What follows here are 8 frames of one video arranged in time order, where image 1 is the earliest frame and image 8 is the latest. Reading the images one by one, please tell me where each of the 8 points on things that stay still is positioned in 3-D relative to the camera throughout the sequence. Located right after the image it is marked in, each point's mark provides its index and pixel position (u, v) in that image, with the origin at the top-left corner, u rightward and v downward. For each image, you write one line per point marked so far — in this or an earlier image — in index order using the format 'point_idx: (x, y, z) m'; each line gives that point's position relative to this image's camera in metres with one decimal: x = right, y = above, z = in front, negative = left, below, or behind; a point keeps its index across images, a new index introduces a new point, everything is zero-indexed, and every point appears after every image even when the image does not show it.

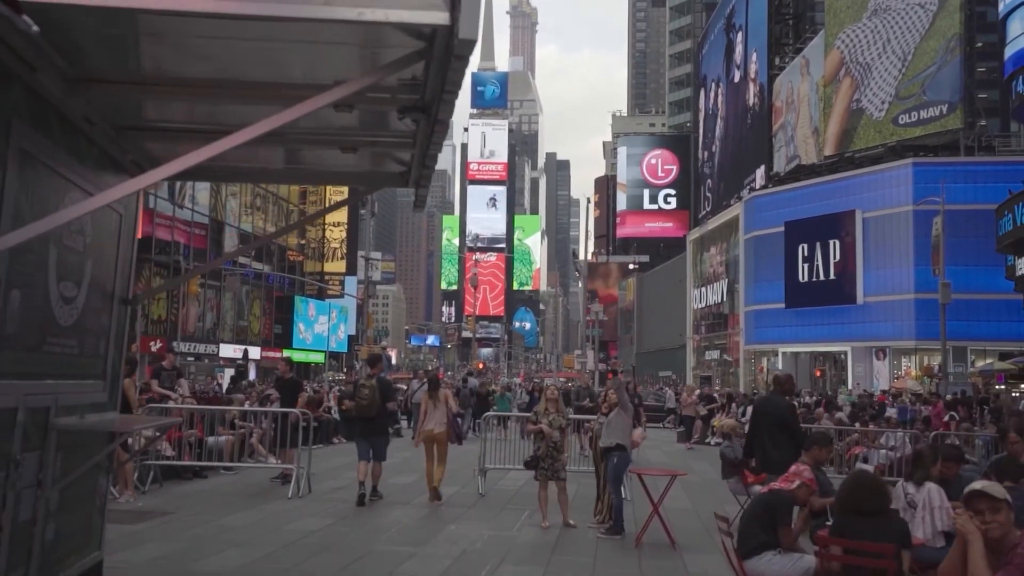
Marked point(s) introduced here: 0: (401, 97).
0: (-0.6, +1.0, +5.2) m
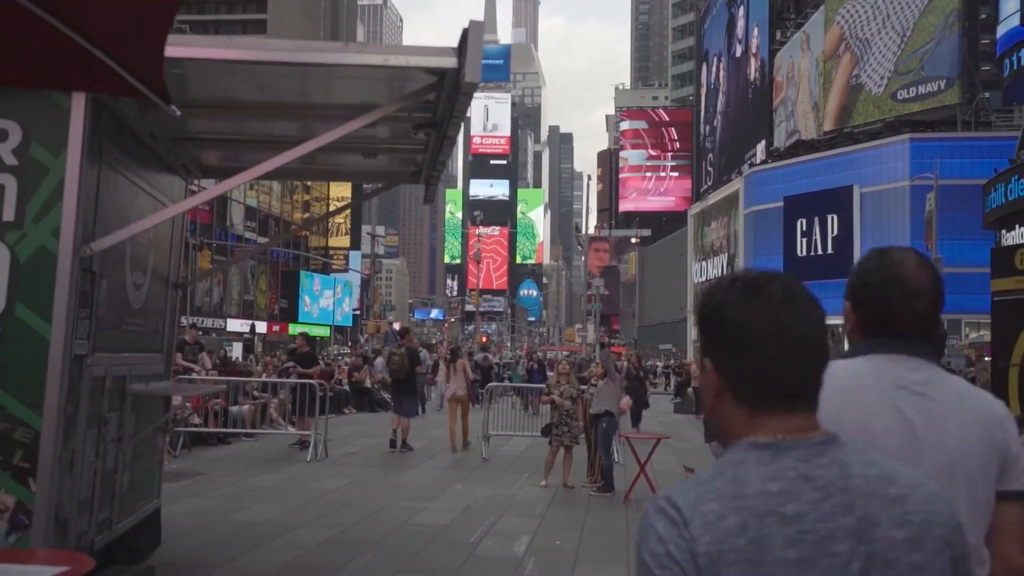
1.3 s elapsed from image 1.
0: (-0.6, +1.1, +6.3) m
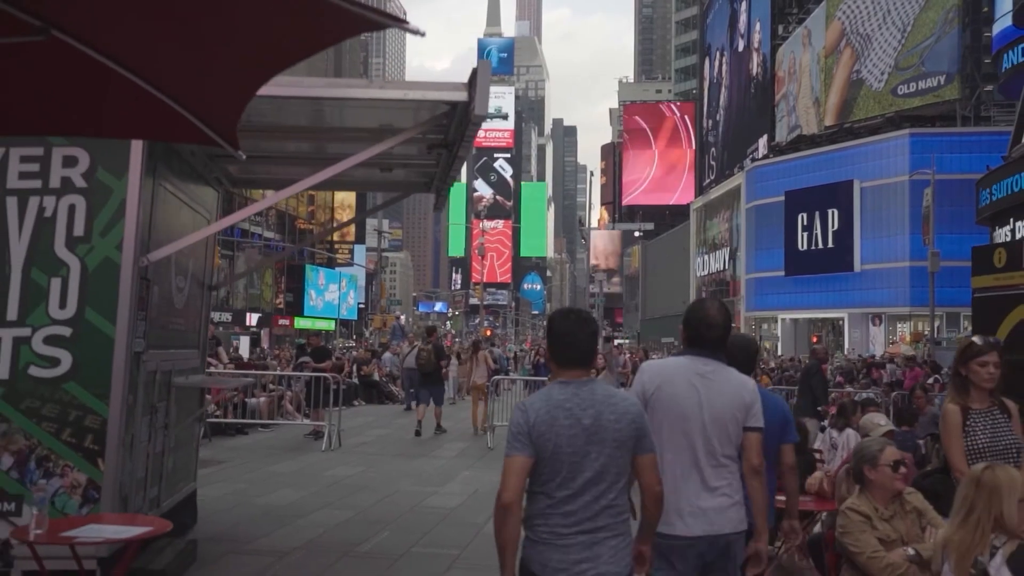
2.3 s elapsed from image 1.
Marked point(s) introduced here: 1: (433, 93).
0: (-0.6, +1.1, +7.0) m
1: (-0.5, +1.2, +6.1) m
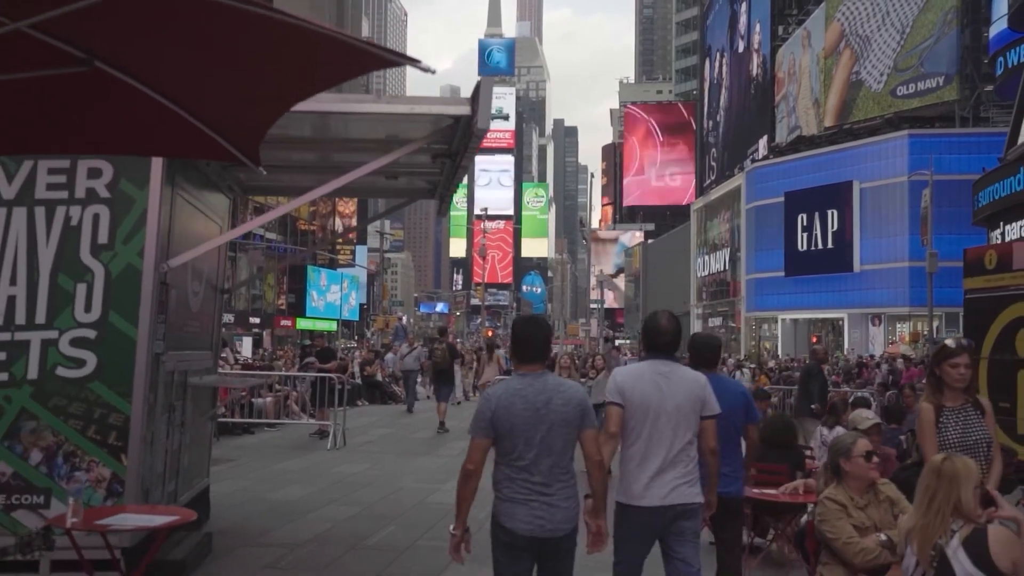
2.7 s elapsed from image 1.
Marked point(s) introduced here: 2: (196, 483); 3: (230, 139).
0: (-0.5, +1.0, +7.3) m
1: (-0.5, +1.2, +6.4) m
2: (-2.6, -1.6, +8.1) m
3: (-1.1, +0.6, +4.0) m
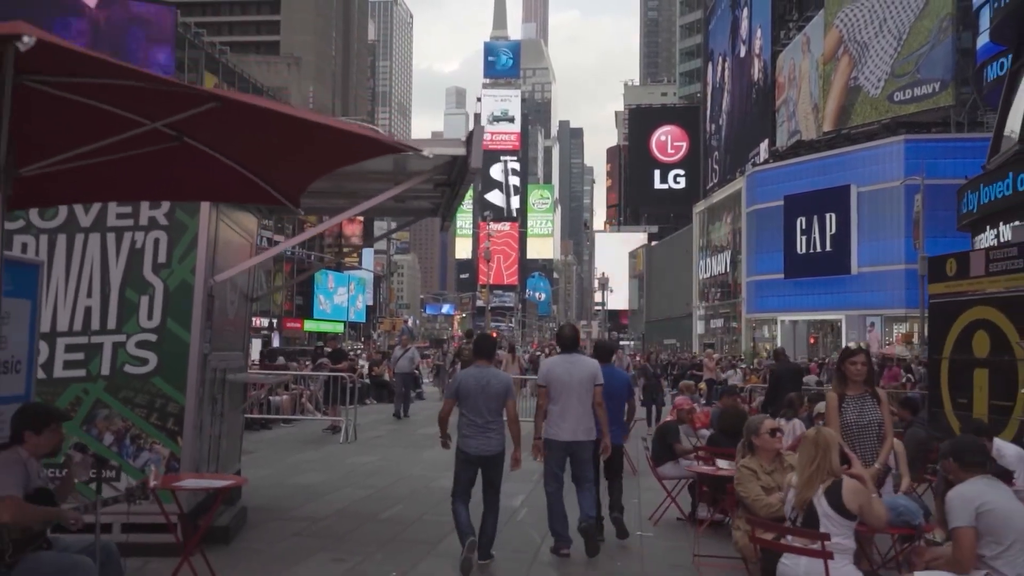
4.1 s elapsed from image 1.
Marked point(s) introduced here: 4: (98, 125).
0: (-0.6, +0.9, +8.6) m
1: (-0.6, +1.1, +7.6) m
2: (-2.6, -1.7, +9.4) m
3: (-1.2, +0.5, +5.2) m
4: (-1.7, +0.7, +4.2) m
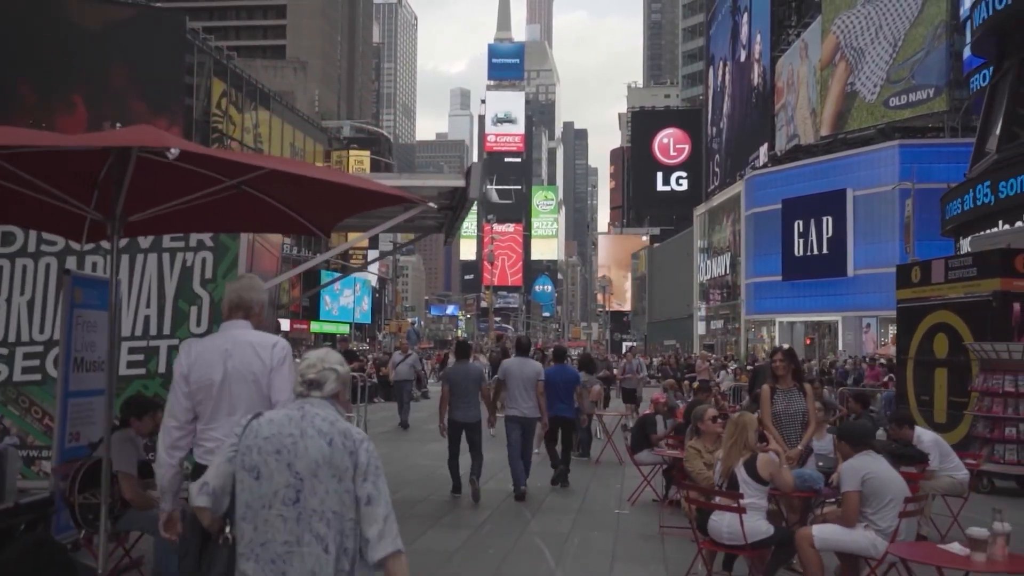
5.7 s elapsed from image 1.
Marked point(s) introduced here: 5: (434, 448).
0: (-0.7, +0.8, +9.9) m
1: (-0.6, +1.0, +9.0) m
2: (-2.7, -1.8, +10.8) m
3: (-1.3, +0.4, +6.6) m
4: (-1.8, +0.6, +5.5) m
5: (-1.3, -2.6, +16.3) m
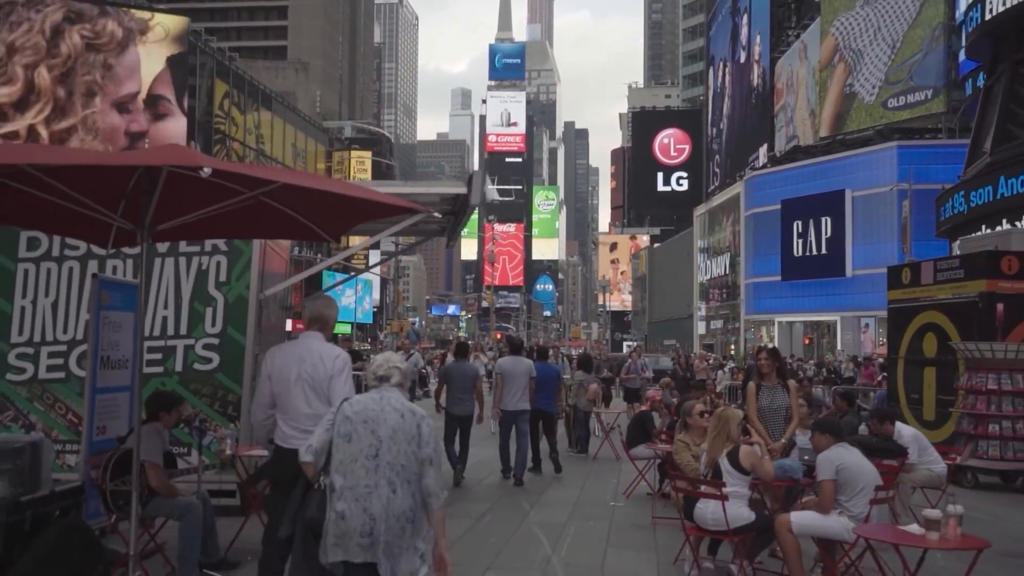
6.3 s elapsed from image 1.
0: (-0.7, +0.8, +10.4) m
1: (-0.6, +0.9, +9.4) m
2: (-2.7, -1.8, +11.2) m
3: (-1.3, +0.4, +7.0) m
4: (-1.8, +0.6, +6.0) m
5: (-1.3, -2.6, +16.8) m
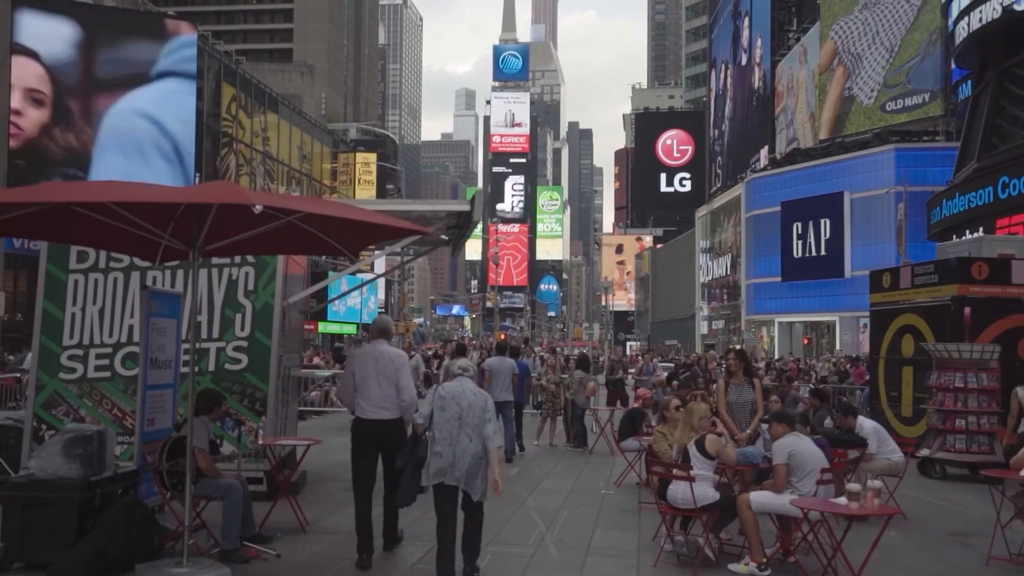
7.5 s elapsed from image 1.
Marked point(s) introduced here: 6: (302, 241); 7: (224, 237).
0: (-0.7, +0.8, +11.4) m
1: (-0.6, +0.9, +10.4) m
2: (-2.7, -1.9, +12.2) m
3: (-1.3, +0.3, +8.0) m
4: (-1.8, +0.5, +7.0) m
5: (-1.2, -2.7, +17.8) m
6: (-1.6, +0.4, +7.7) m
7: (-2.1, +0.4, +7.3) m
